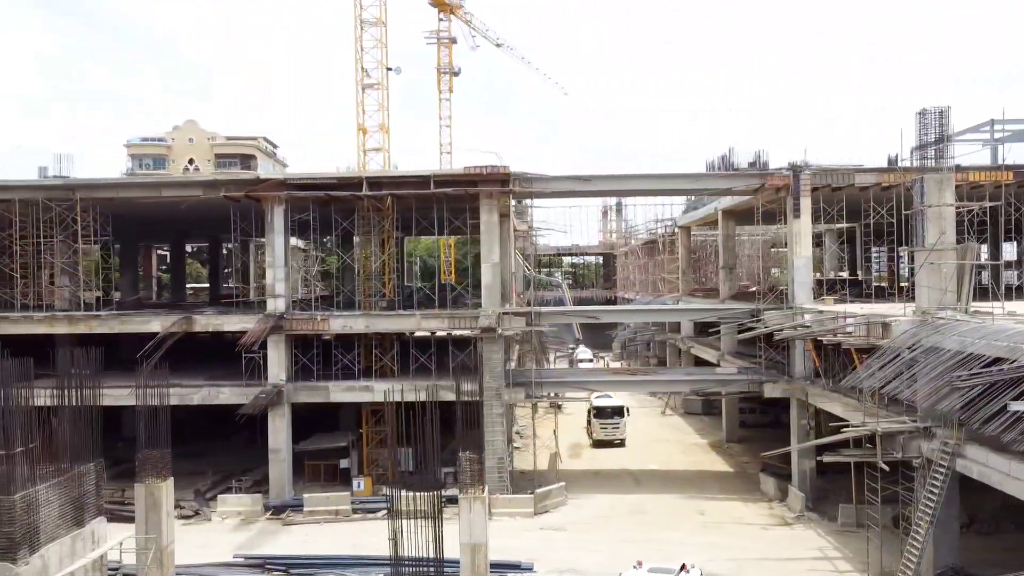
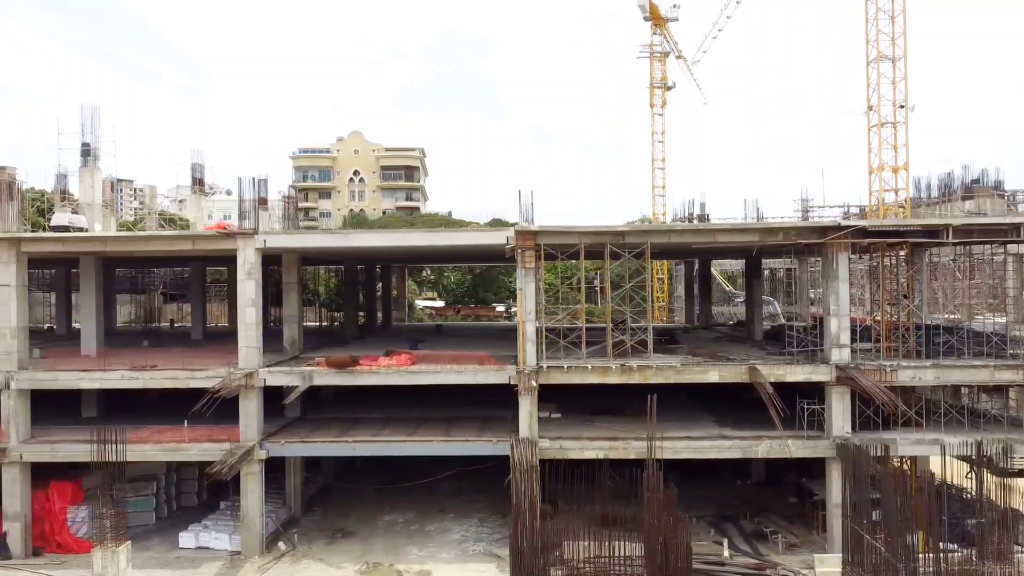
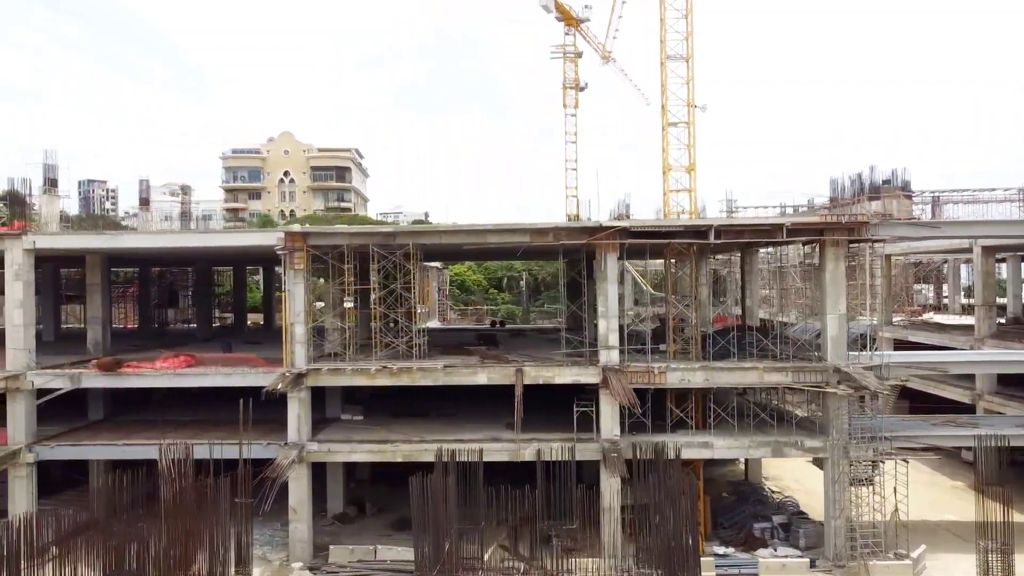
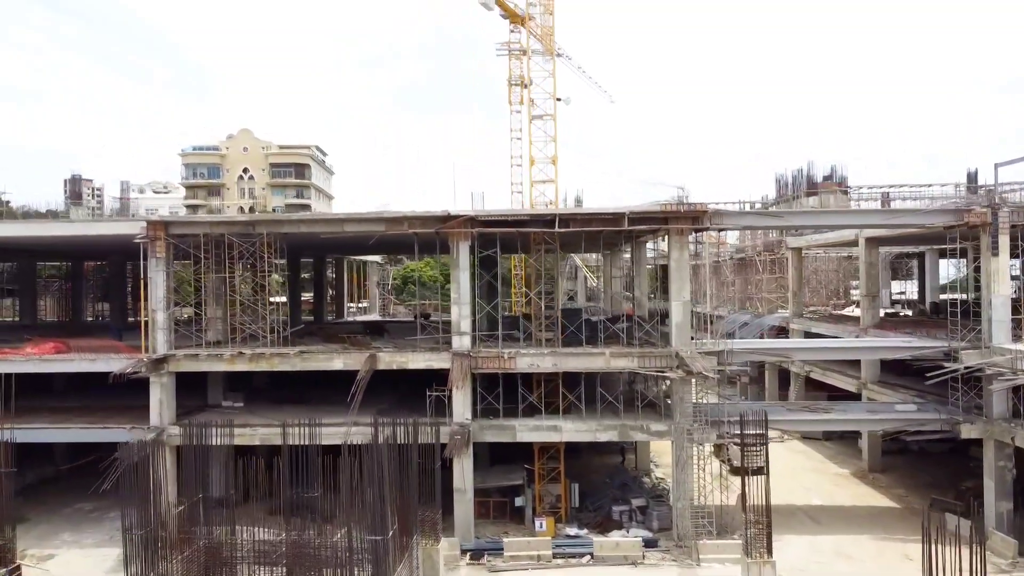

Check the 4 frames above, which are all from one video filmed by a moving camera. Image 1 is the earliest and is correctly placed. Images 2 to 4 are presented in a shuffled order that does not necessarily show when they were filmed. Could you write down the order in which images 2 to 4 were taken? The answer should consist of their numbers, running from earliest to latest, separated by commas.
4, 3, 2
